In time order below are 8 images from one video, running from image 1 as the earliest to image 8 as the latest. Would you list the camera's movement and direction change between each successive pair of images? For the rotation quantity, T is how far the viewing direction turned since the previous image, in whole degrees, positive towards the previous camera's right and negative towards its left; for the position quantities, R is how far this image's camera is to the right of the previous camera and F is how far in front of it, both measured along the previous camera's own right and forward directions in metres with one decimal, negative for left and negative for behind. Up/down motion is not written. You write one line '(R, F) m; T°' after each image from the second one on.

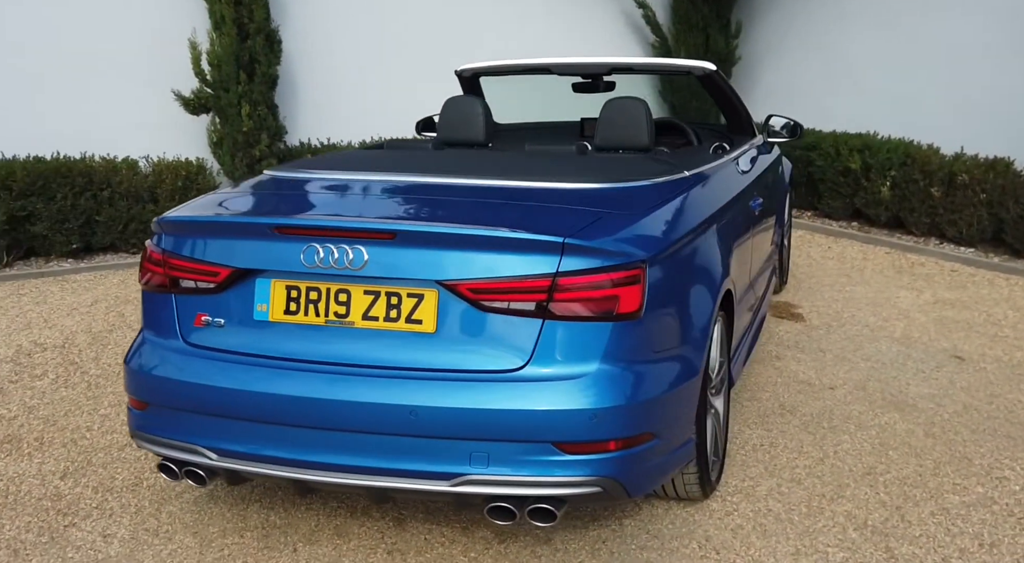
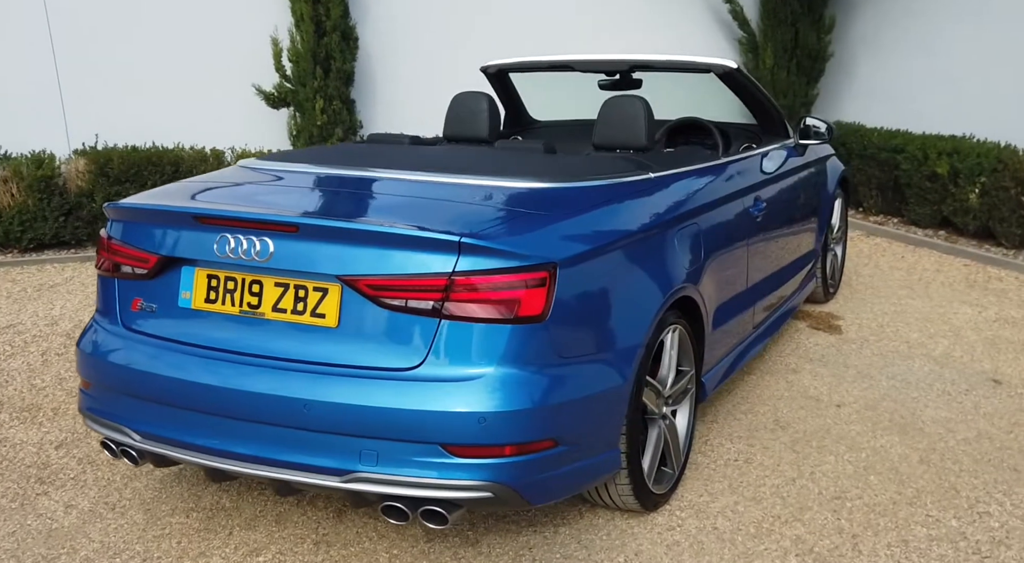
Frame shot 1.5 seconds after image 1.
(+0.6, +0.1) m; -8°
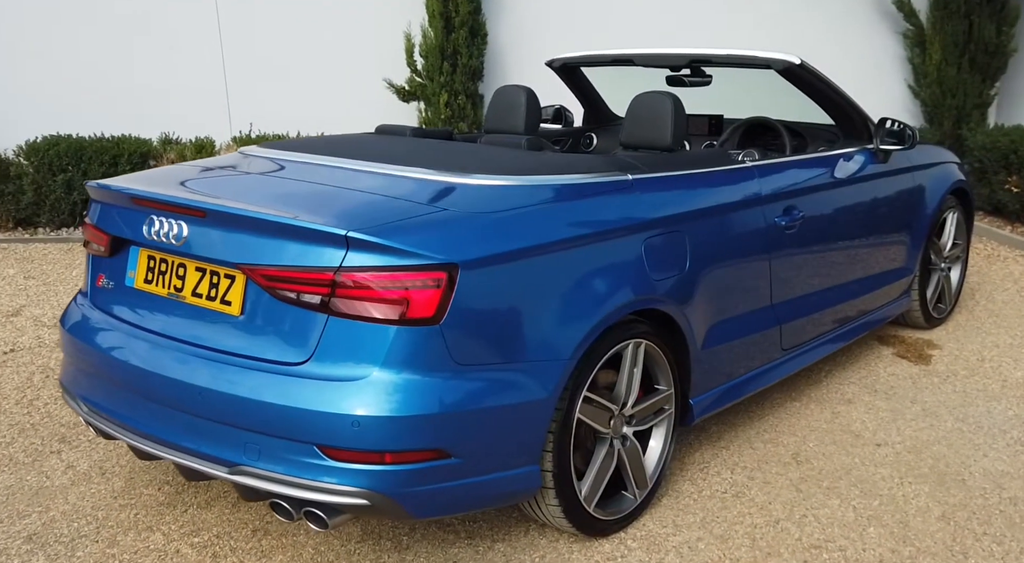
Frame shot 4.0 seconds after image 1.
(+0.8, +0.2) m; -13°
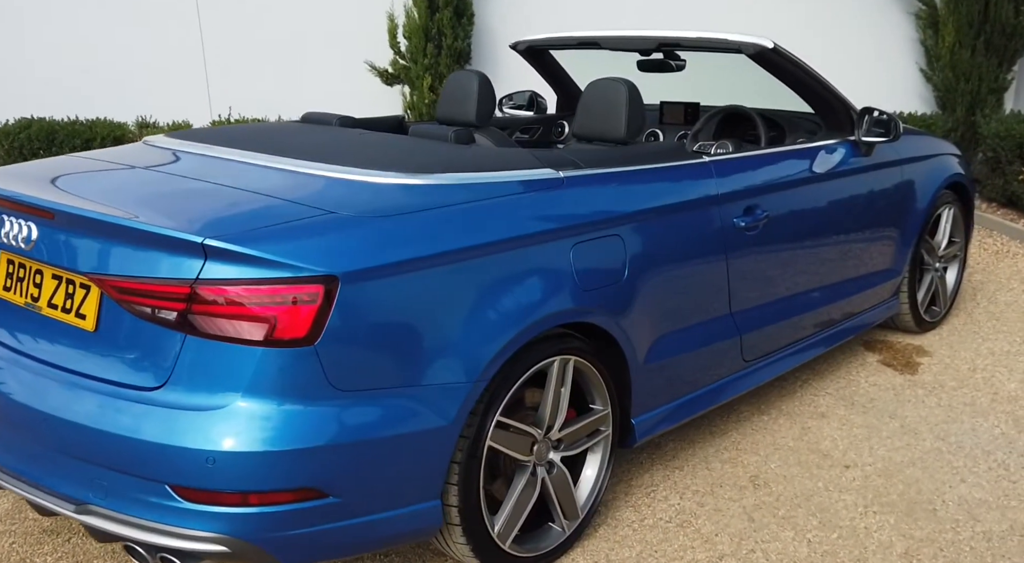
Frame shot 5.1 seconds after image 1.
(+0.3, +0.3) m; -1°
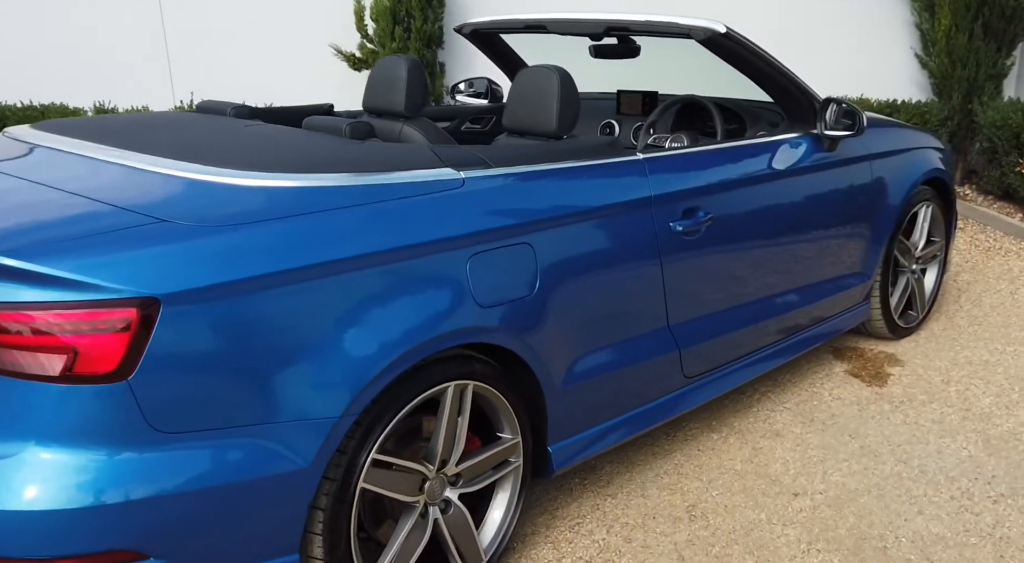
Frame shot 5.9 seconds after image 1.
(+0.3, +0.3) m; 0°
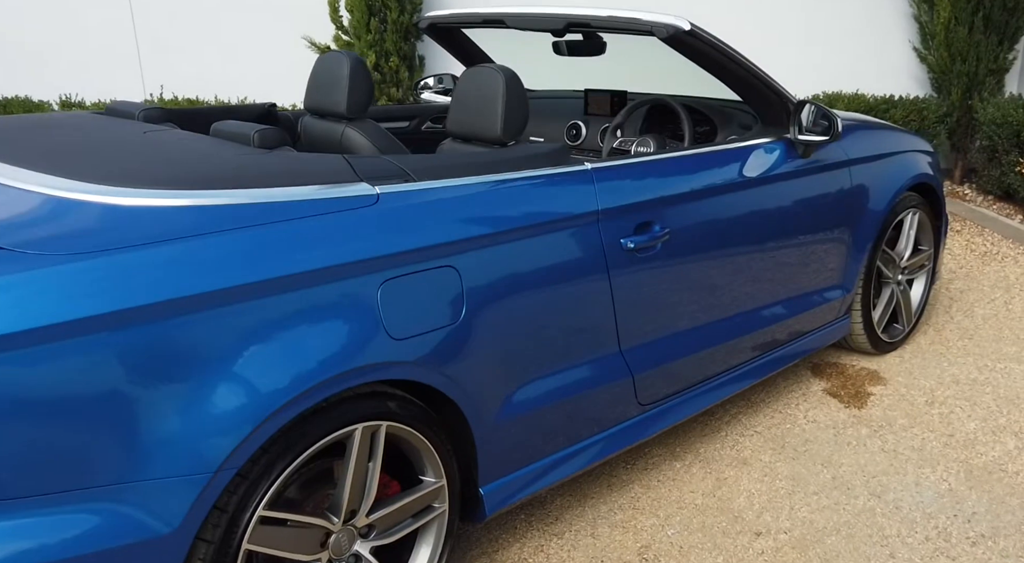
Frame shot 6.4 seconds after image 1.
(+0.2, +0.2) m; 0°
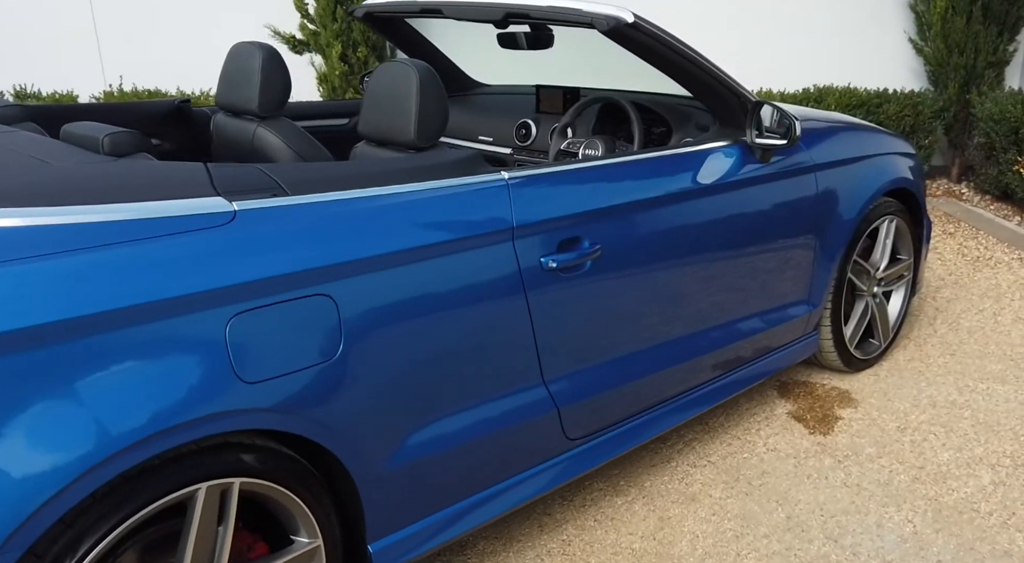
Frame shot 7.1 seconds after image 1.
(+0.3, +0.3) m; 0°
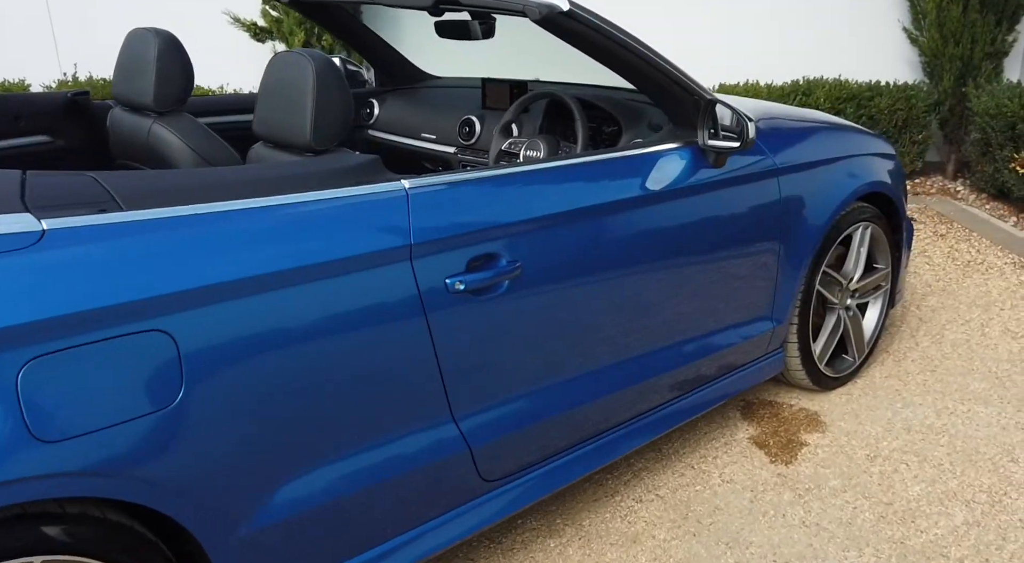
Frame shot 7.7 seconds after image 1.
(+0.2, +0.3) m; 0°
